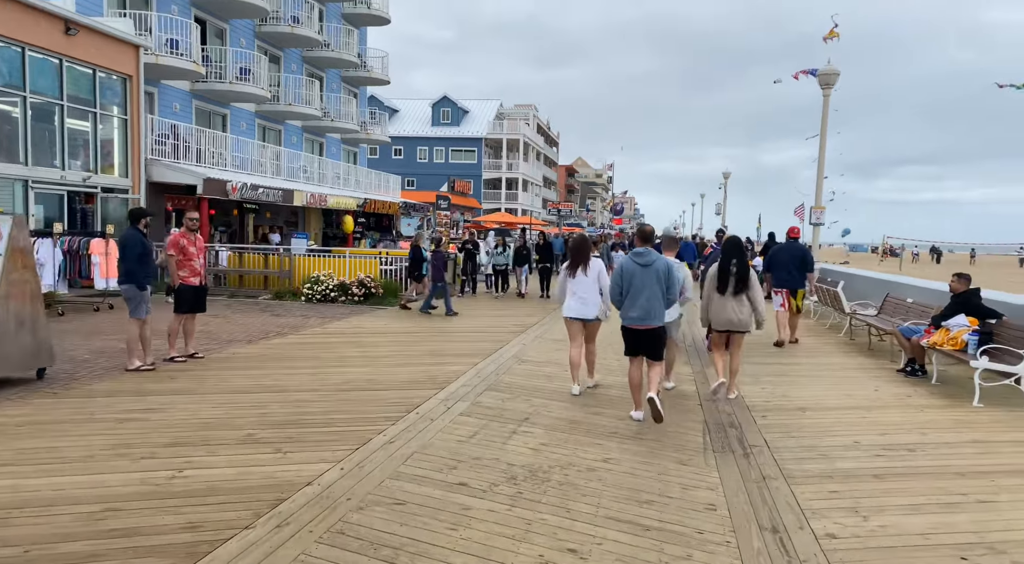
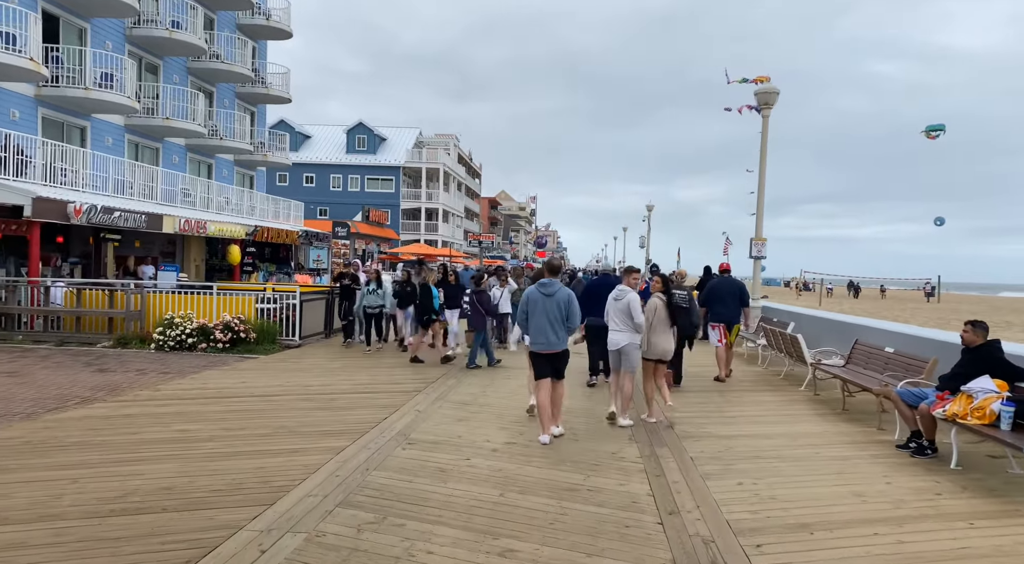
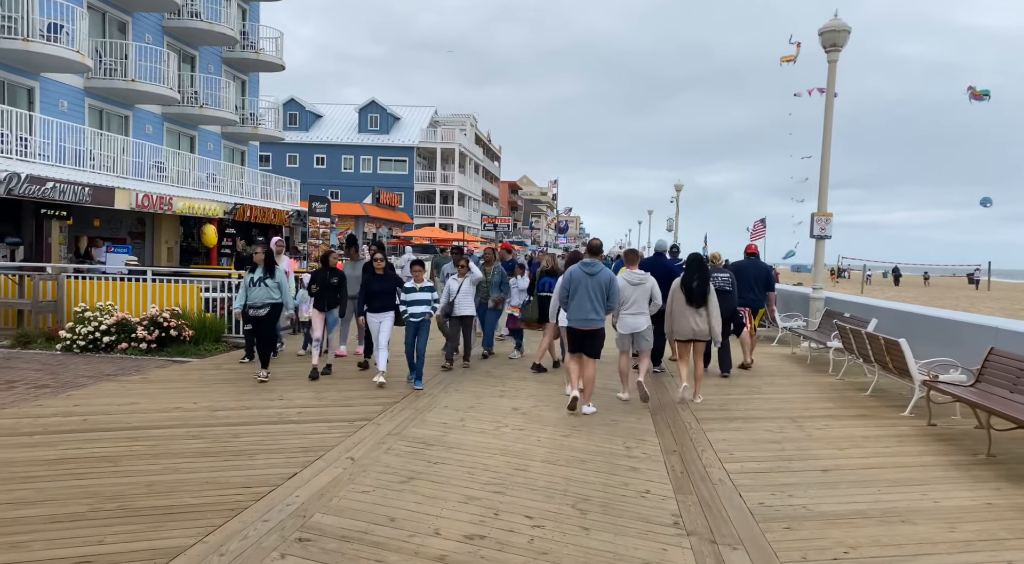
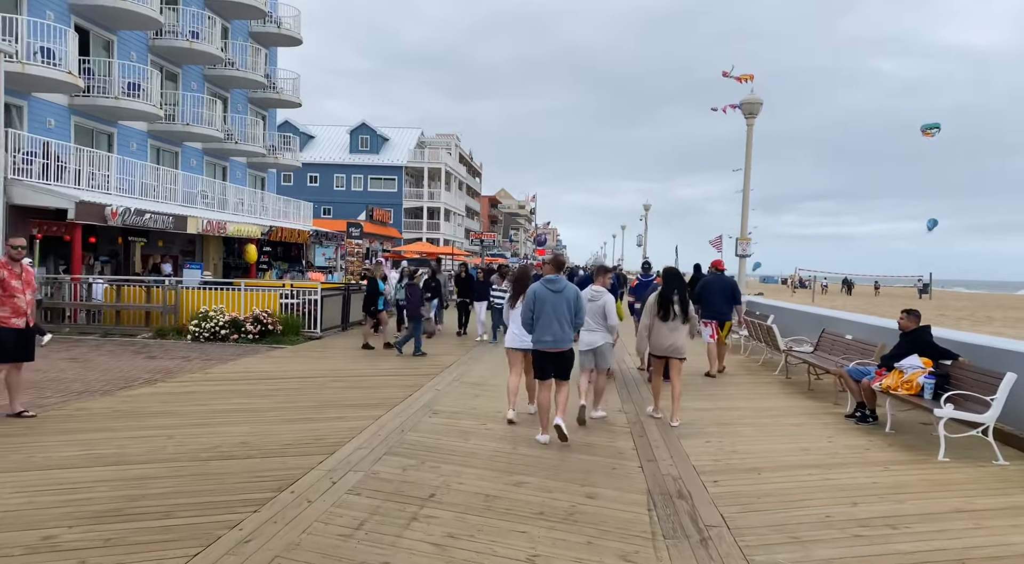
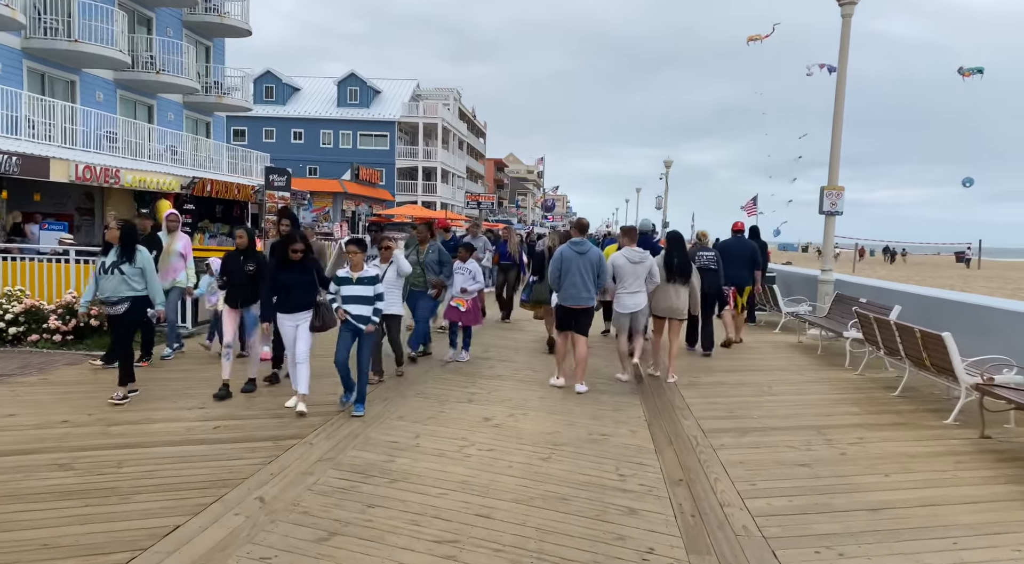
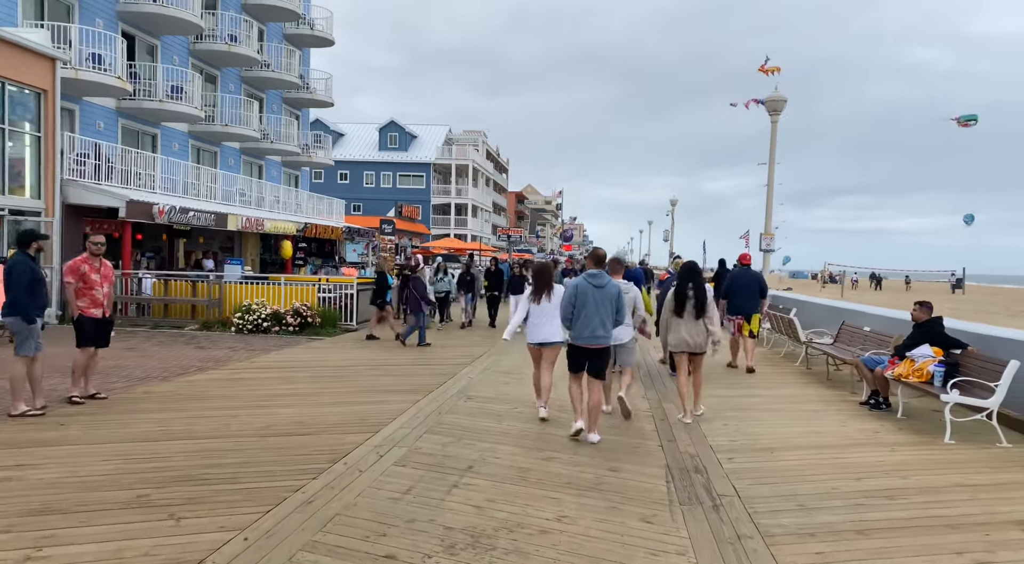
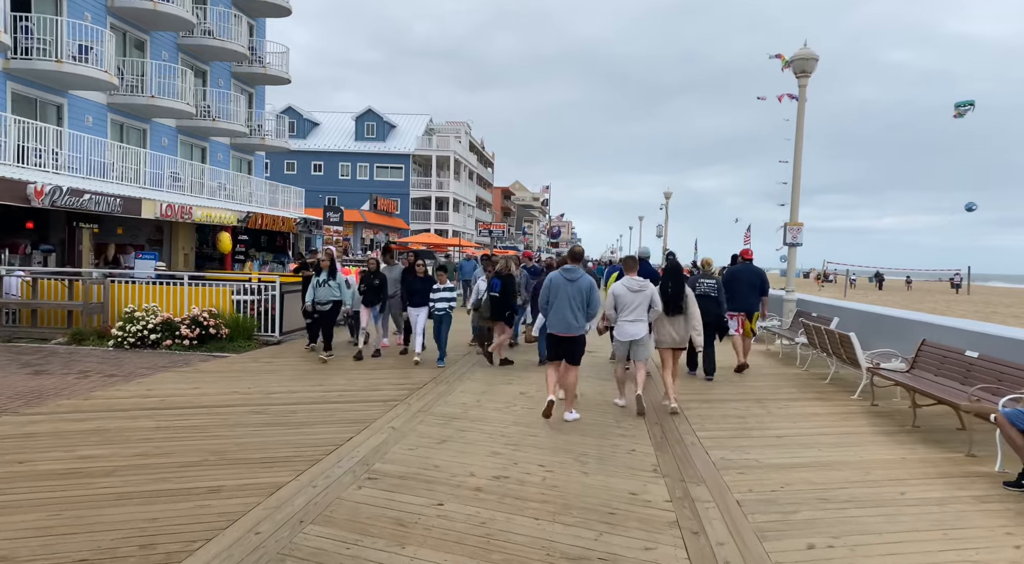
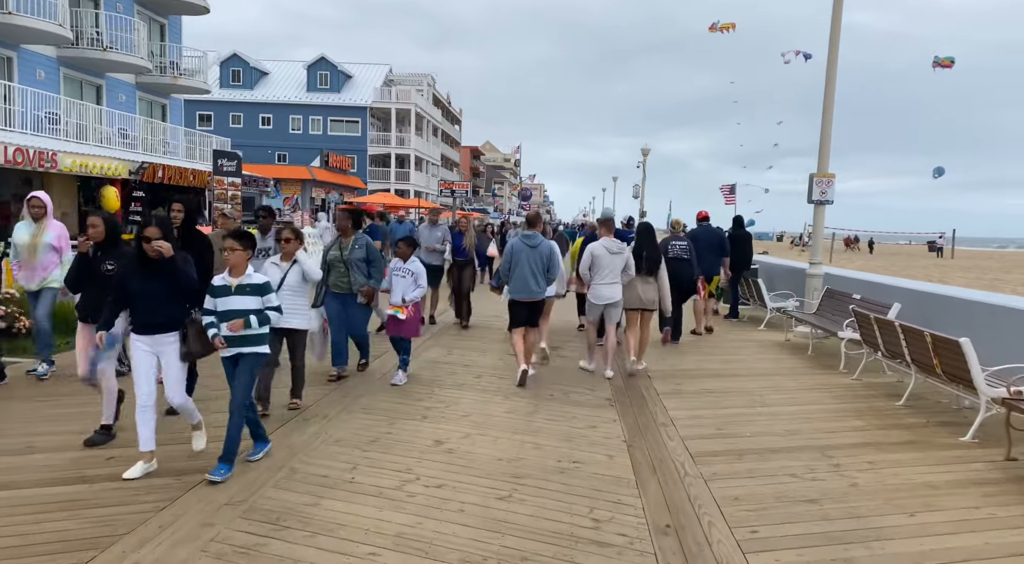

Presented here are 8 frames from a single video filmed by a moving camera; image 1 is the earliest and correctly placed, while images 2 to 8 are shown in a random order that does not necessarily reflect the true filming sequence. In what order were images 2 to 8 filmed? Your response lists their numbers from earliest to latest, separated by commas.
6, 4, 2, 7, 3, 5, 8
